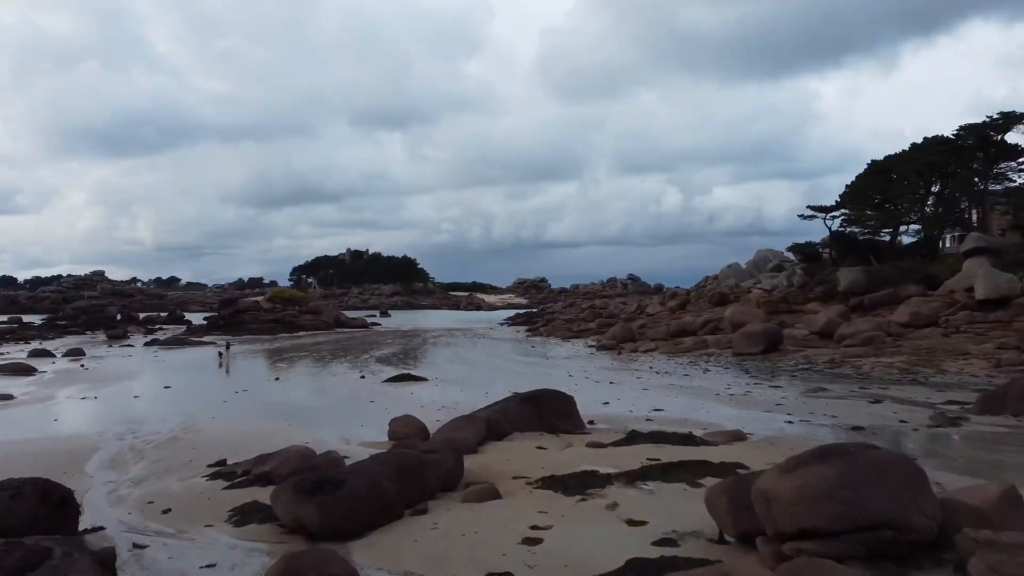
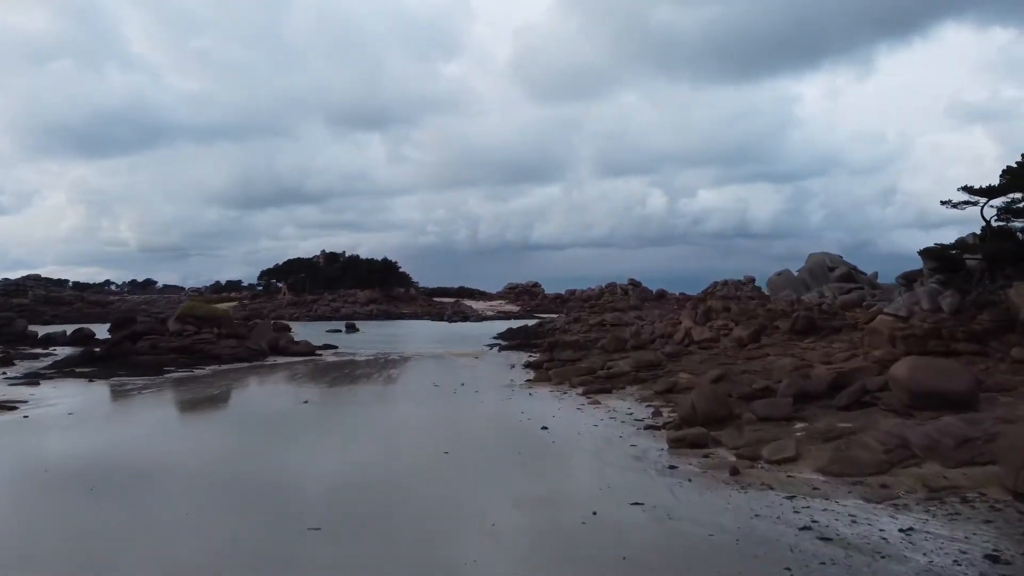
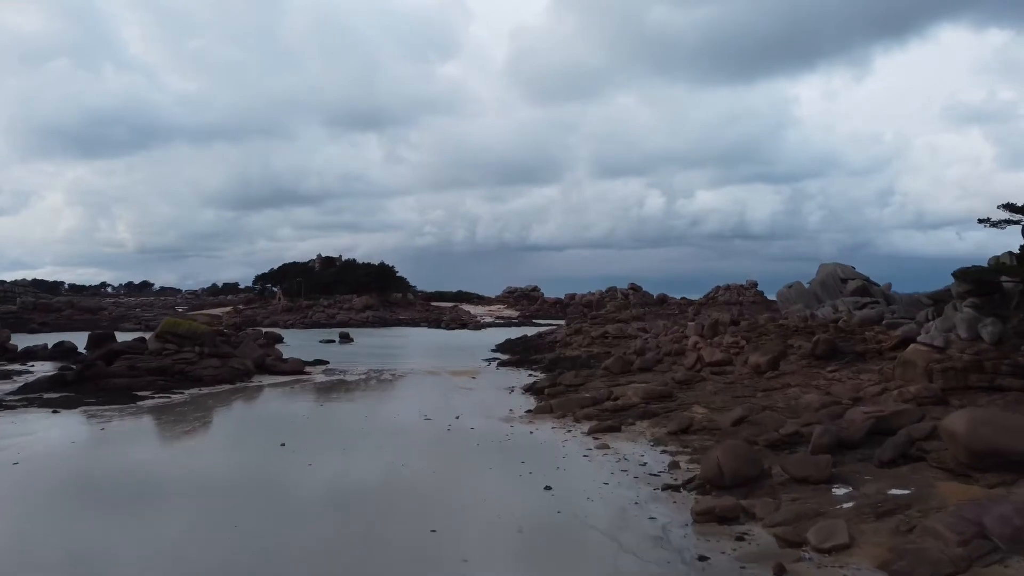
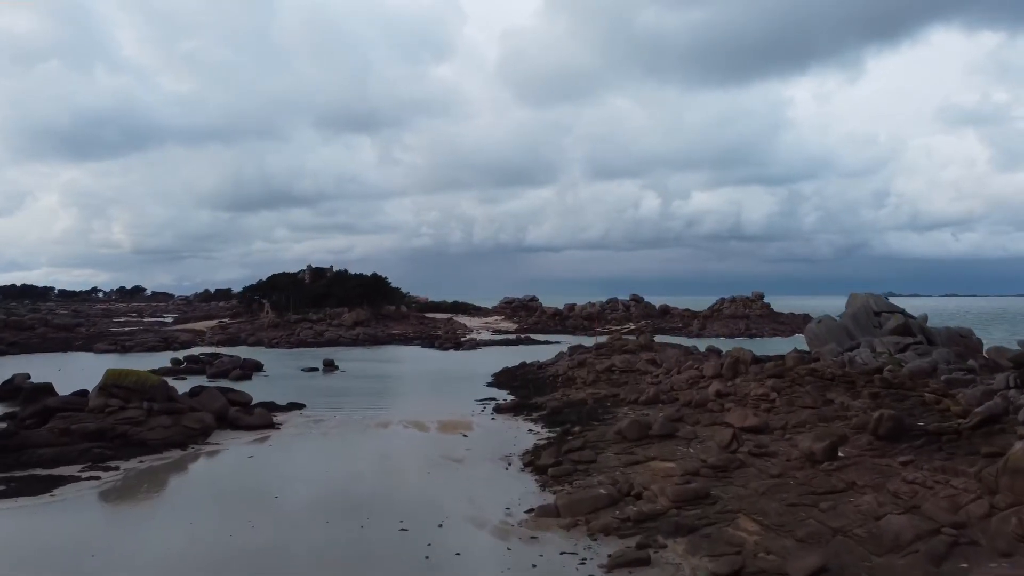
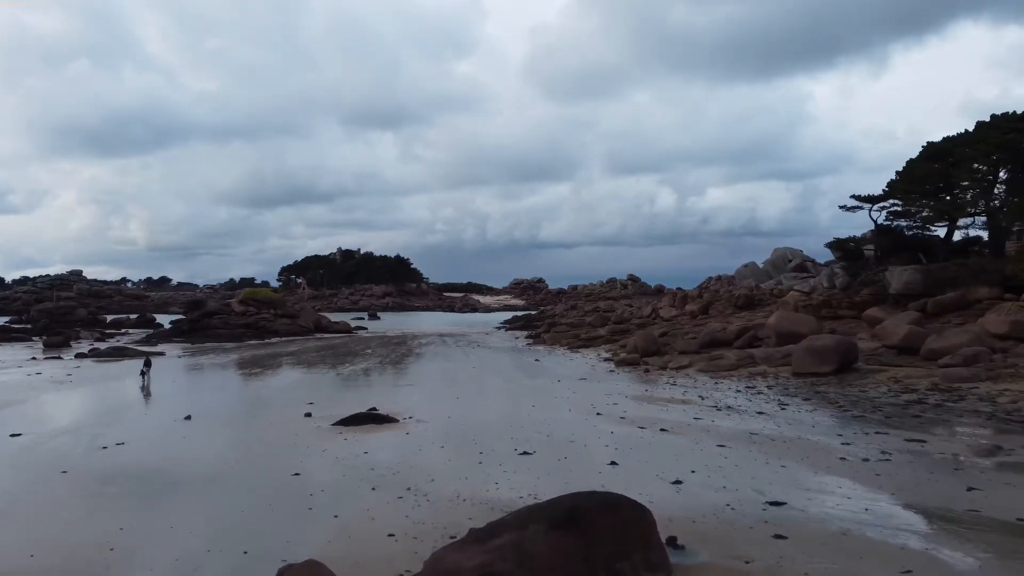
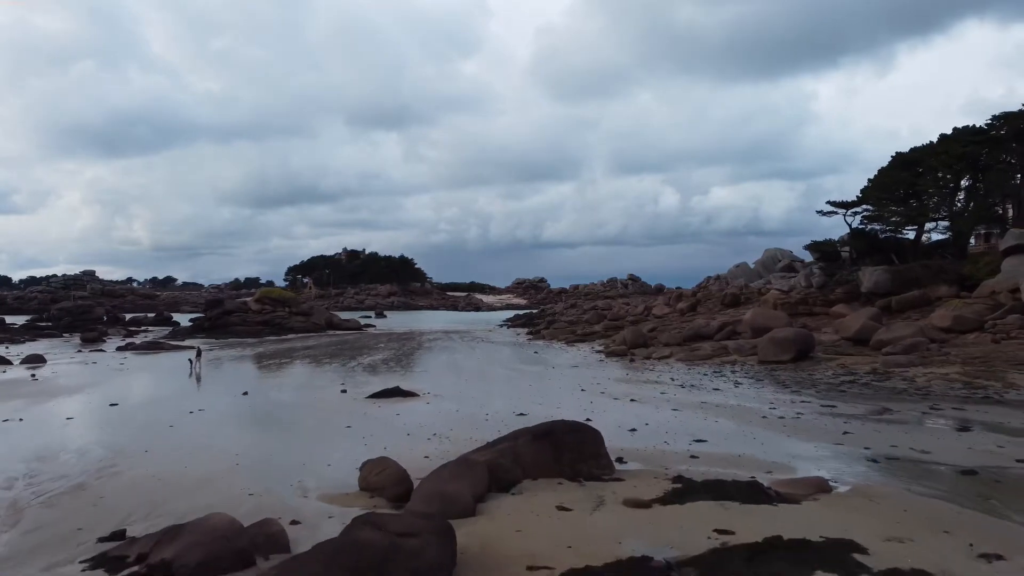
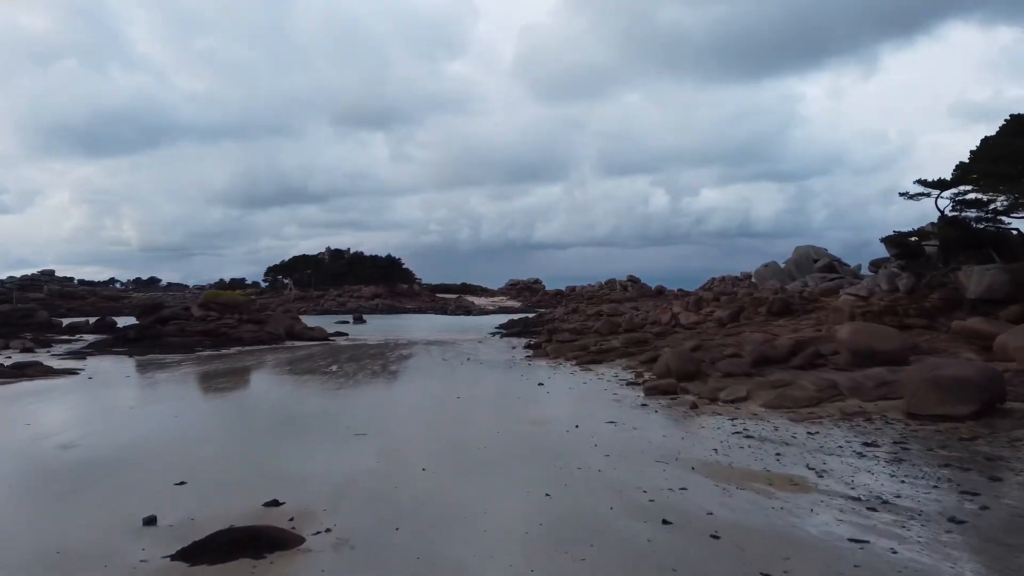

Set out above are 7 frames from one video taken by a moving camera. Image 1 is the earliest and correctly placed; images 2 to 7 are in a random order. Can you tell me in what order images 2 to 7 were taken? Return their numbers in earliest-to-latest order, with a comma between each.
6, 5, 7, 2, 3, 4
